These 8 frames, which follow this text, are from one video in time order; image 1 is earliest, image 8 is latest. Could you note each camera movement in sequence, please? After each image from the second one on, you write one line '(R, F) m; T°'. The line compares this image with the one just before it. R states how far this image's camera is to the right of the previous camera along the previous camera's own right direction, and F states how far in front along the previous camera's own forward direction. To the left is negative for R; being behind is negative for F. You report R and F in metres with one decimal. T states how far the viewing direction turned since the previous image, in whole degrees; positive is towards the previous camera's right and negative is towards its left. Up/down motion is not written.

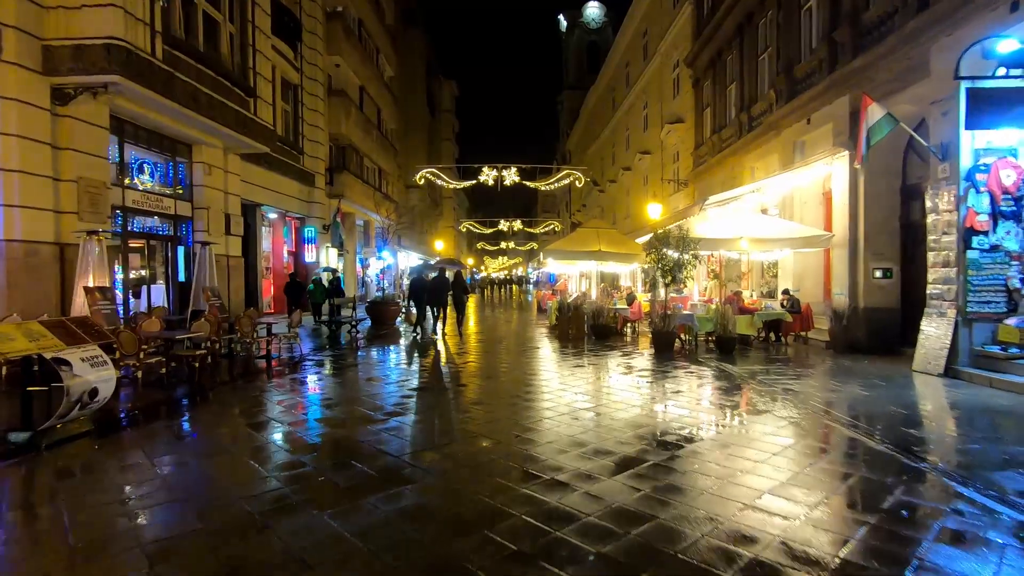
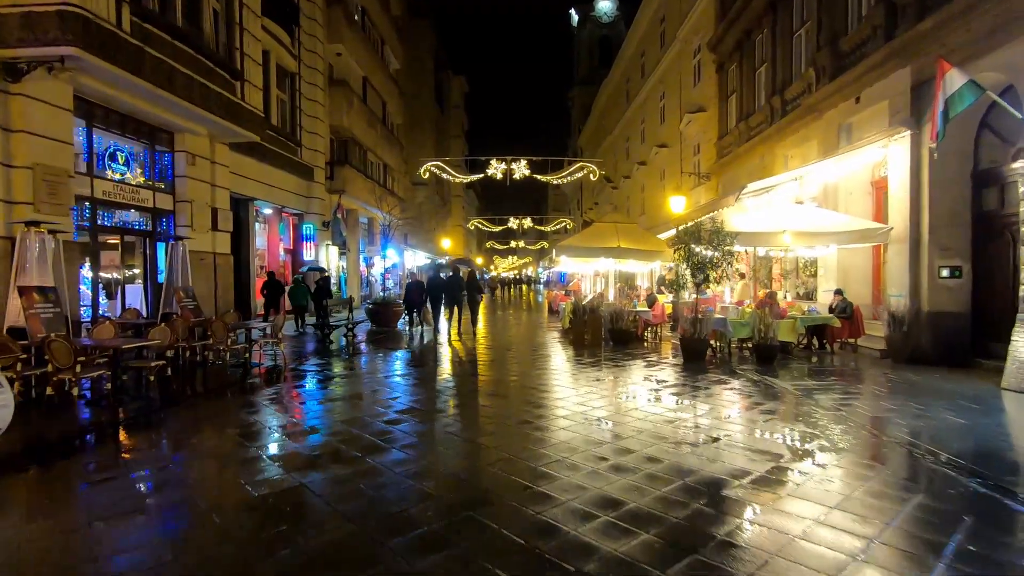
(0.0, +1.3) m; -1°
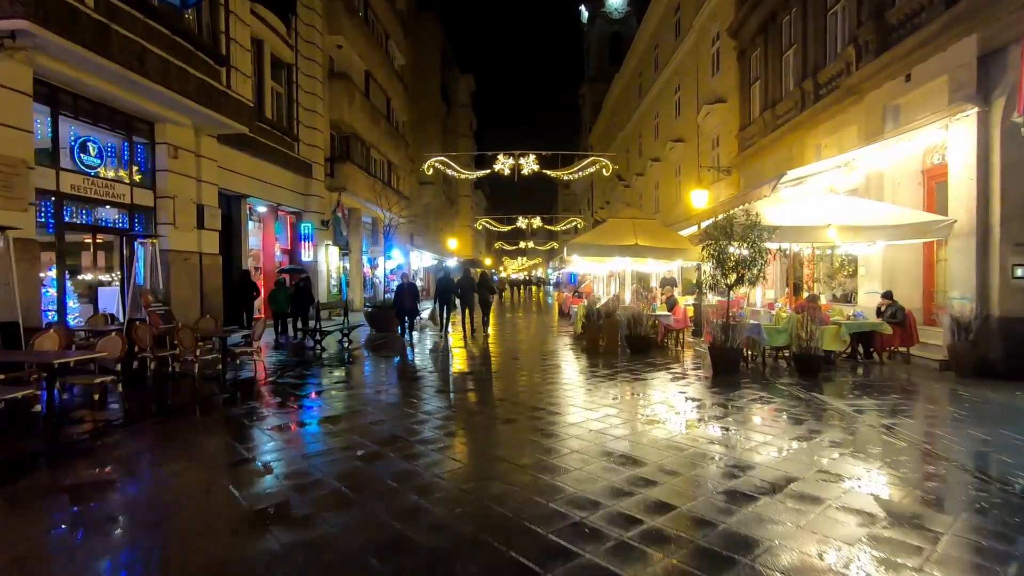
(+0.1, +1.1) m; -1°
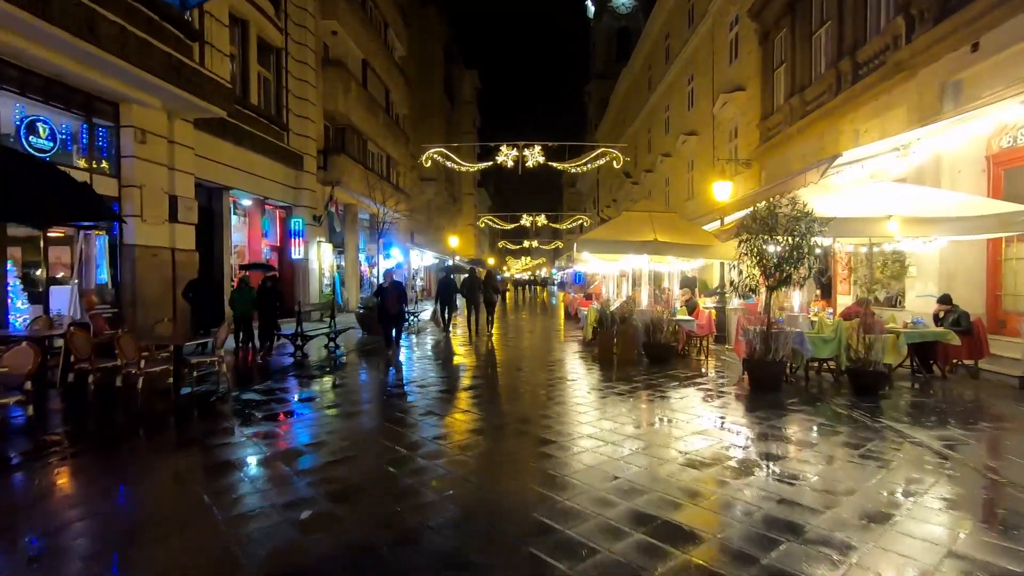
(0.0, +1.3) m; 0°
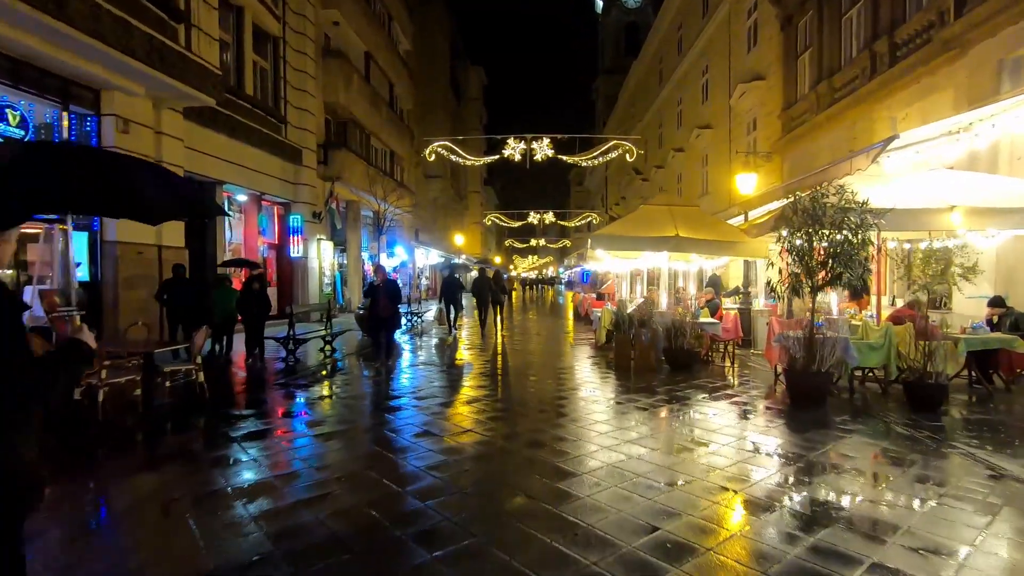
(0.0, +0.8) m; -1°
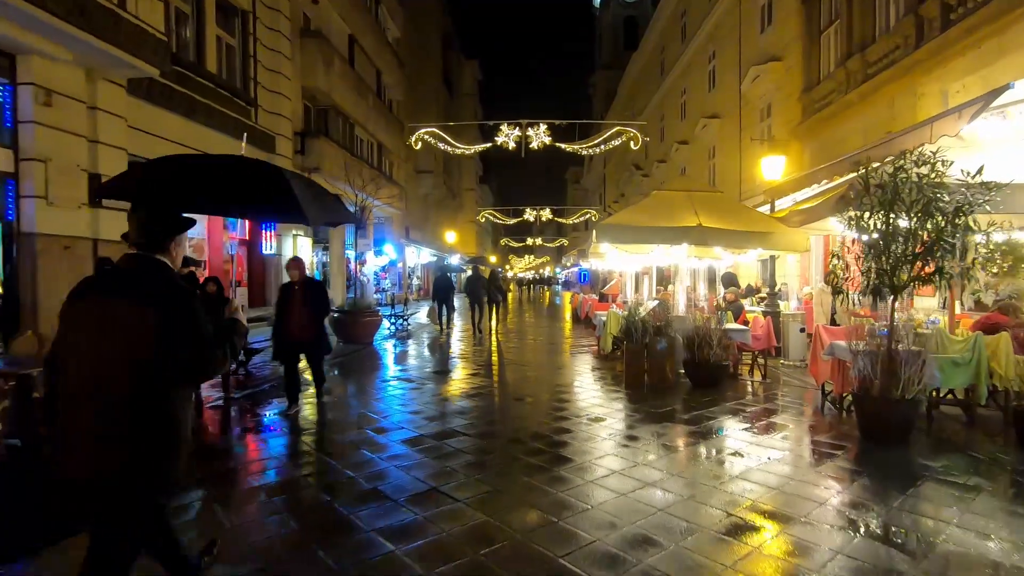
(+0.1, +1.6) m; 0°
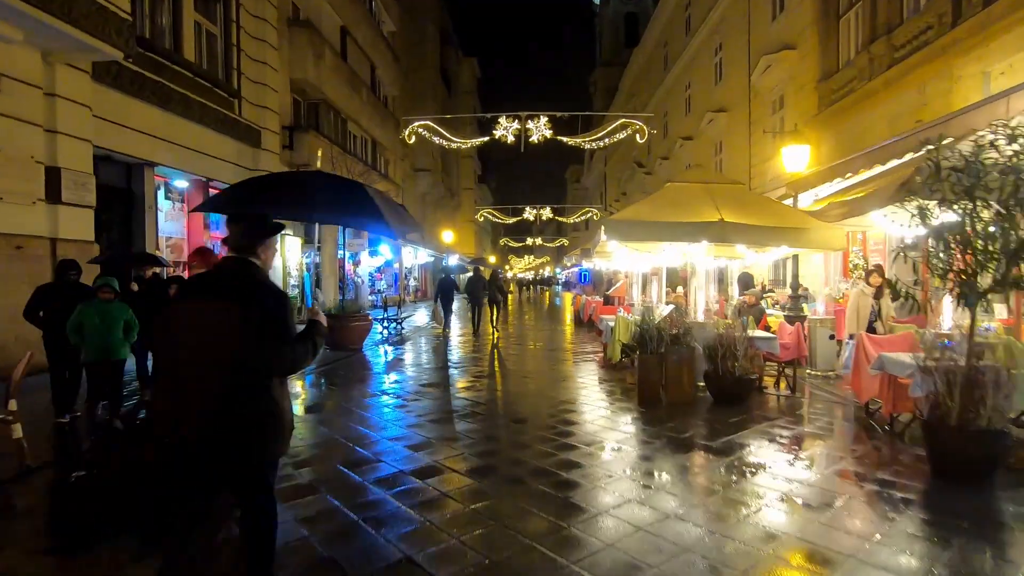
(0.0, +0.9) m; 0°
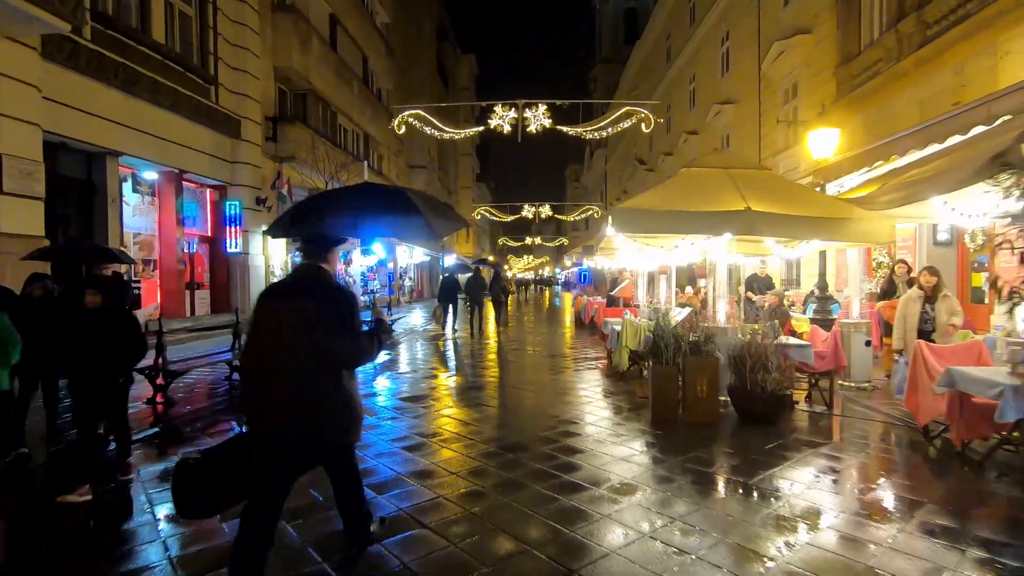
(+0.1, +1.0) m; 0°
